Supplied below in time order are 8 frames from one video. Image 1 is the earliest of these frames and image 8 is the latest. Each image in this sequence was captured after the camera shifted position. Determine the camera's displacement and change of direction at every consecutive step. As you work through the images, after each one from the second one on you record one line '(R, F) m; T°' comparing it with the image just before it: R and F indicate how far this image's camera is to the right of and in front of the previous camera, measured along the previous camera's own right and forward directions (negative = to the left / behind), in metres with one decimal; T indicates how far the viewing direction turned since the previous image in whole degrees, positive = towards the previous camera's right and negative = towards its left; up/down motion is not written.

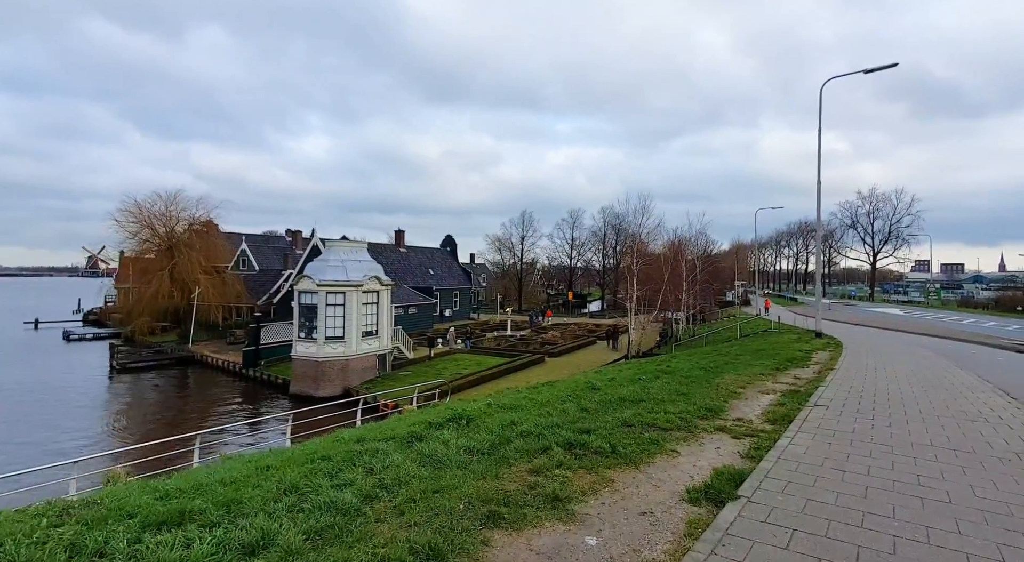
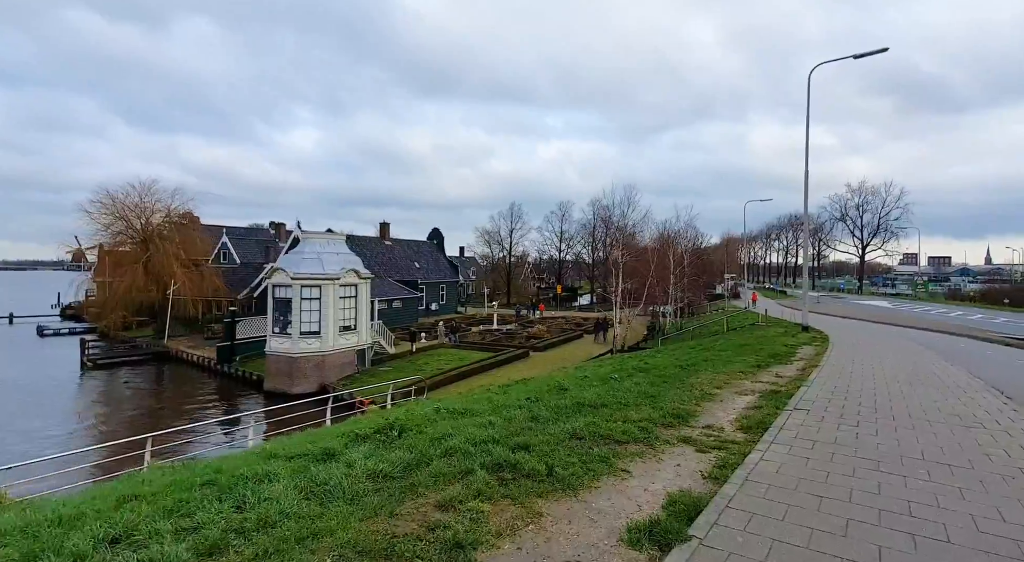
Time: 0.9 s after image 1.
(+0.5, +0.7) m; +1°
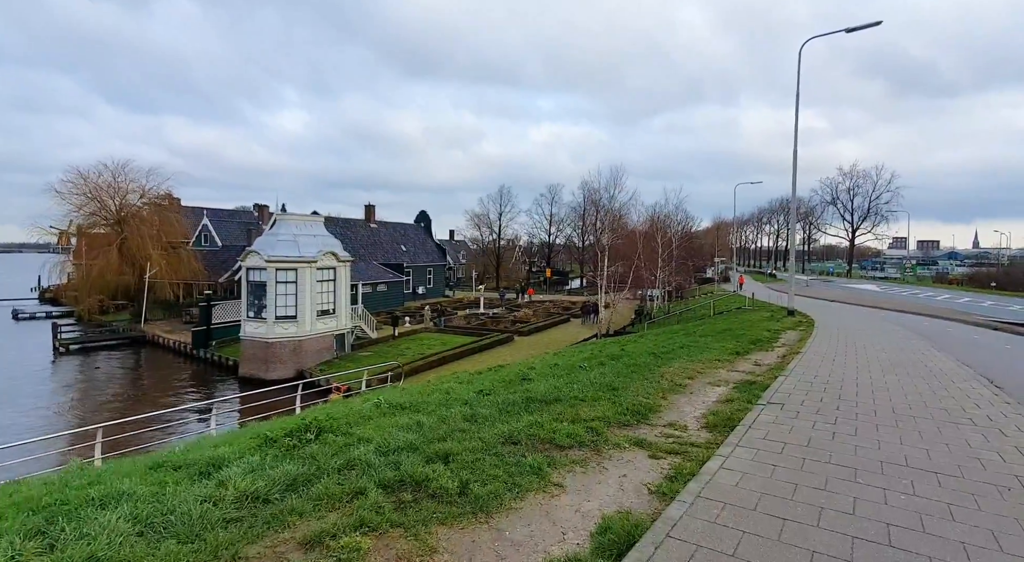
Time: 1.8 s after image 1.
(+0.5, +0.6) m; +1°
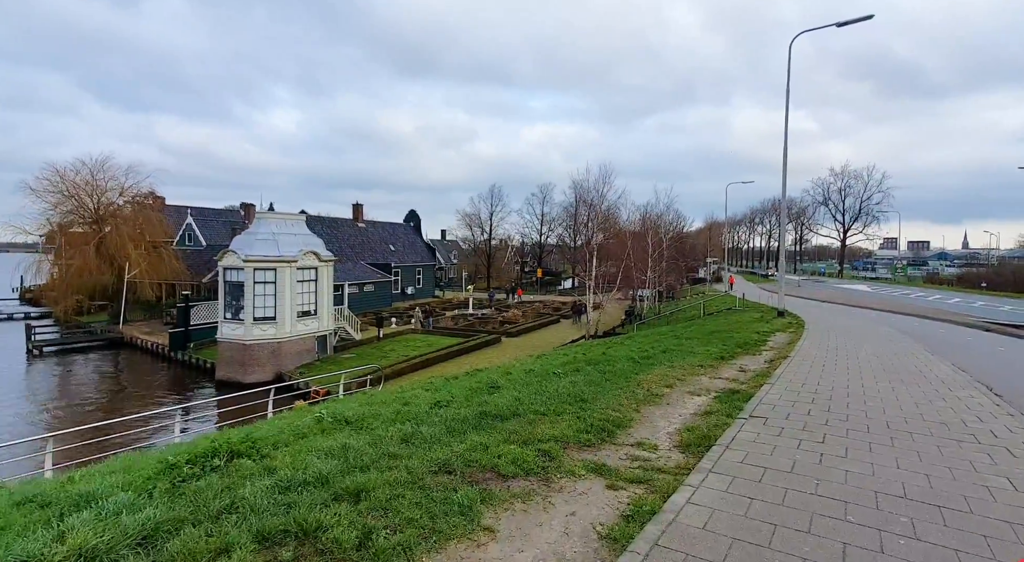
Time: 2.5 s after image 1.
(+0.4, +0.6) m; +1°
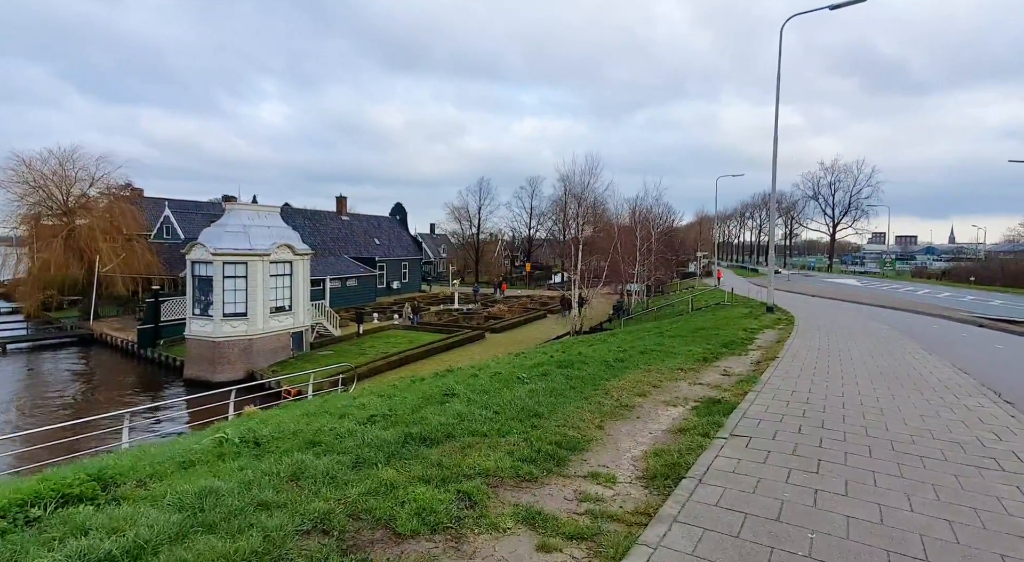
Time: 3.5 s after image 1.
(+0.4, +0.8) m; +1°
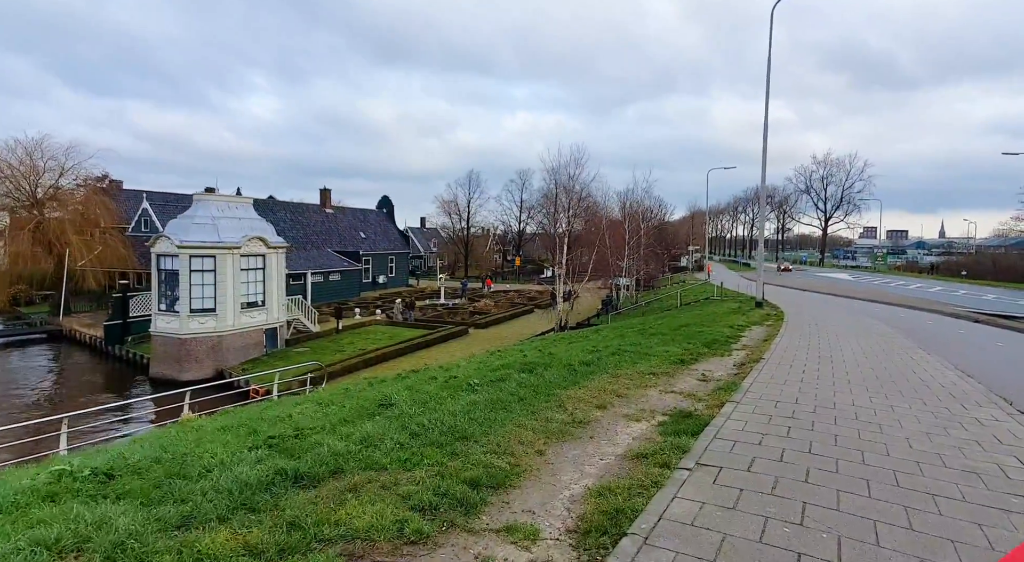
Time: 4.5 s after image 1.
(+0.5, +0.9) m; +1°
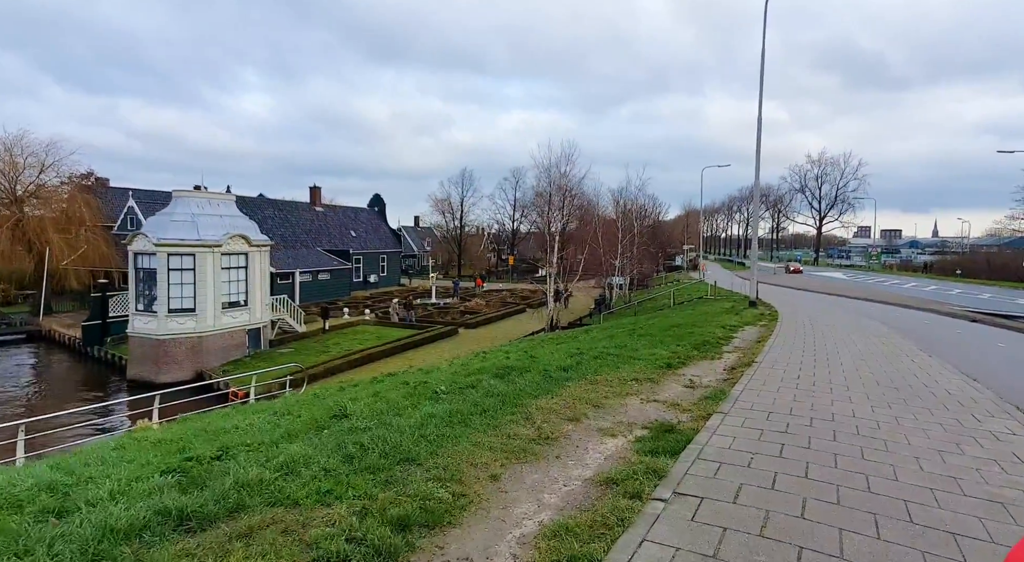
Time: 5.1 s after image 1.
(+0.3, +0.6) m; 0°
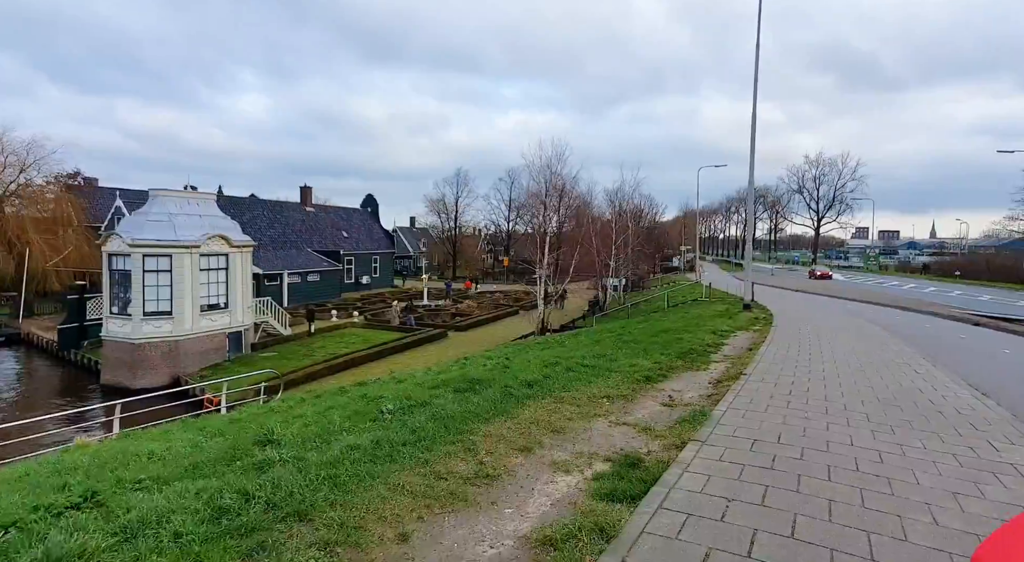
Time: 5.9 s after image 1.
(+0.4, +0.7) m; 0°
